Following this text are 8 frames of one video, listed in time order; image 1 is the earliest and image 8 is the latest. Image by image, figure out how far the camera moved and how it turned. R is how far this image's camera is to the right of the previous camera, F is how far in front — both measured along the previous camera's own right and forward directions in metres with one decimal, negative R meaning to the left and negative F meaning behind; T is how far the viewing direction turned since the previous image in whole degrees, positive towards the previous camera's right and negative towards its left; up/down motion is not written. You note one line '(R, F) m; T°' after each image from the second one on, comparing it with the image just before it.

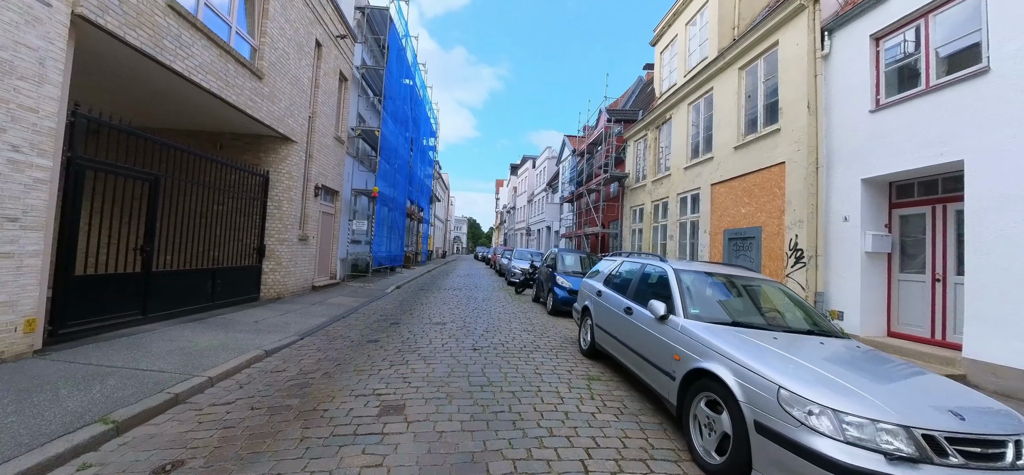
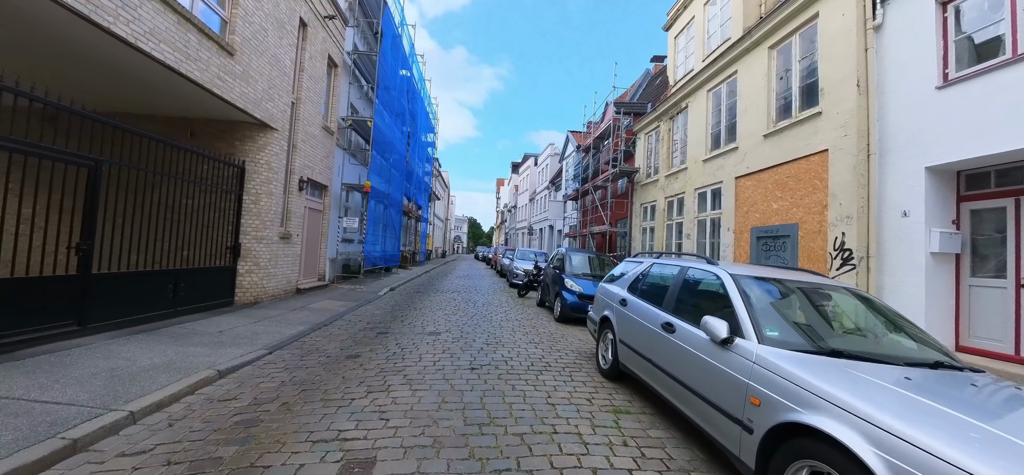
(-0.1, +1.0) m; 0°
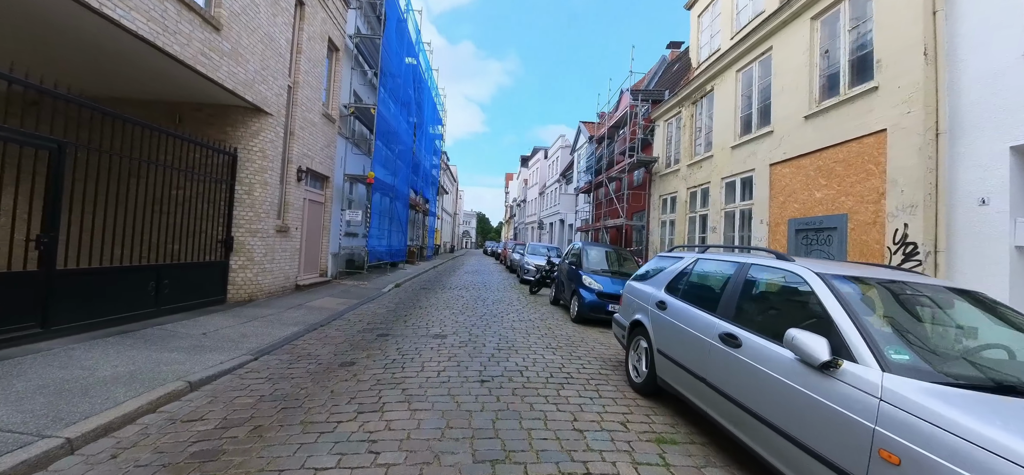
(-0.1, +0.7) m; -1°
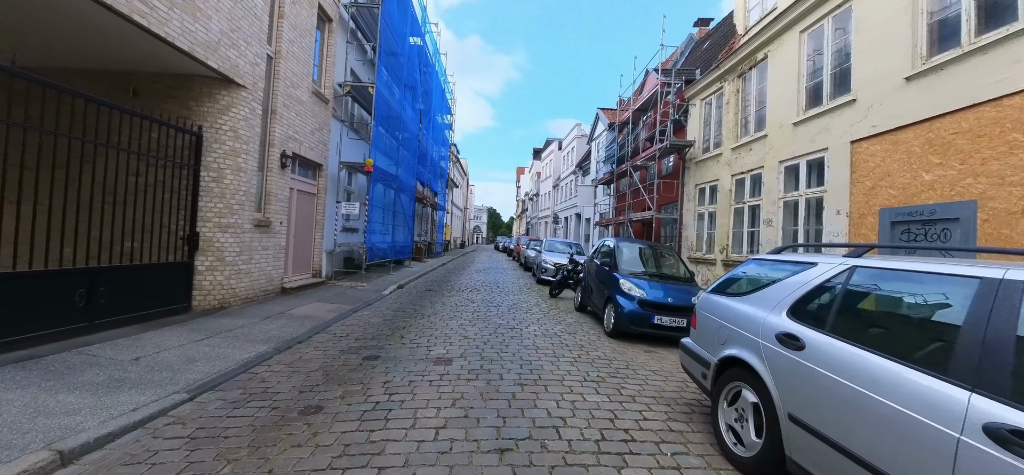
(-0.2, +1.4) m; -2°
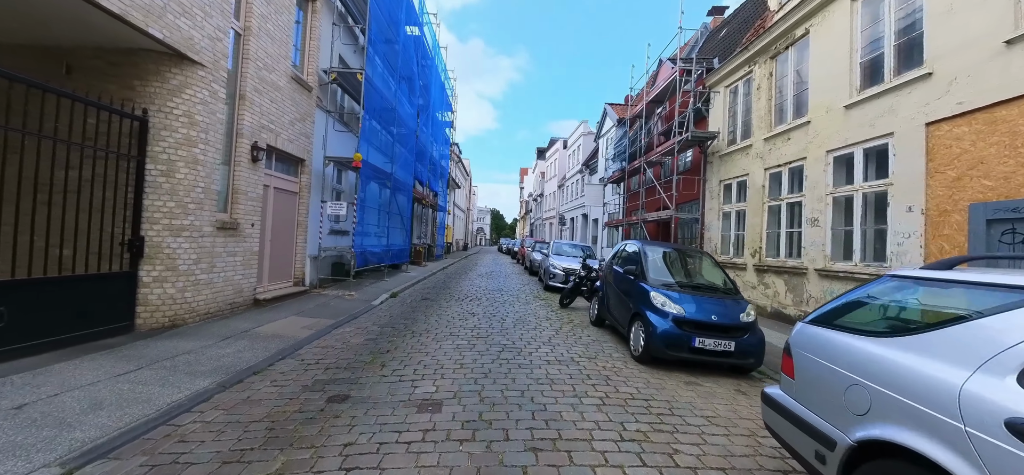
(0.0, +1.1) m; -1°
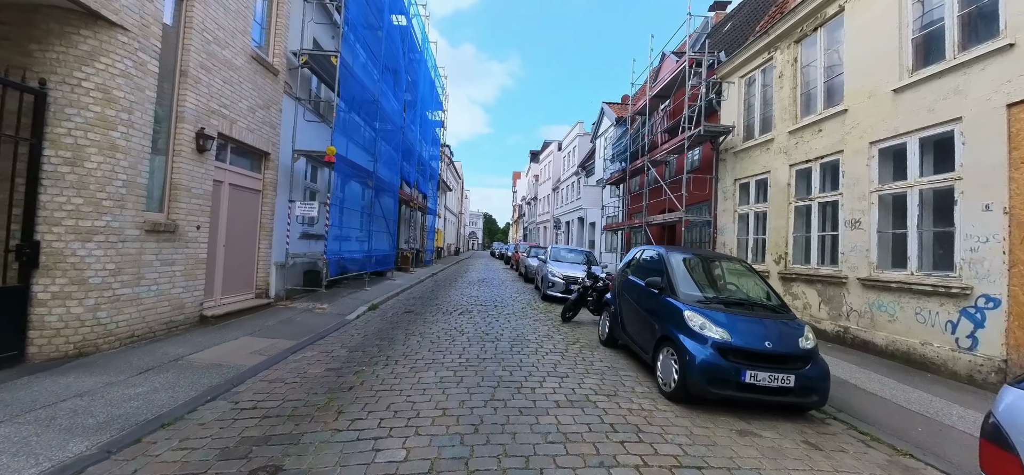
(-0.1, +1.1) m; +1°
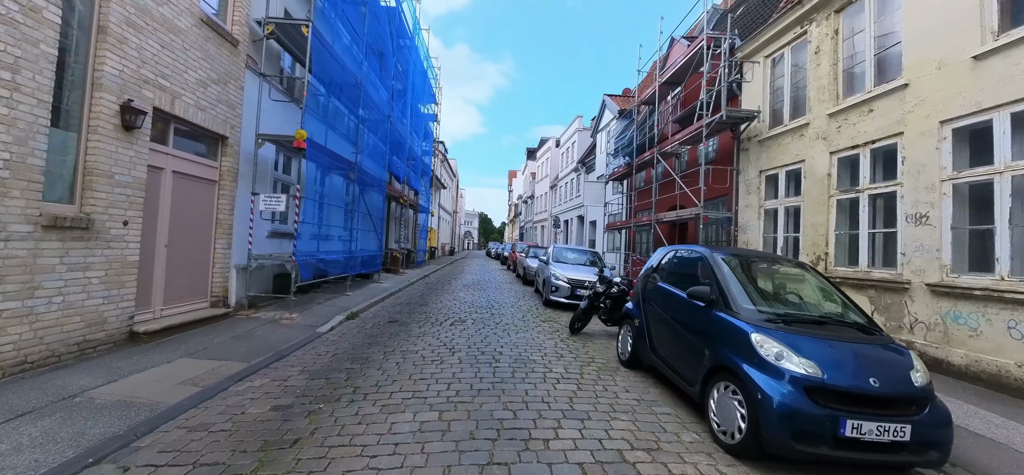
(-0.1, +1.1) m; +1°
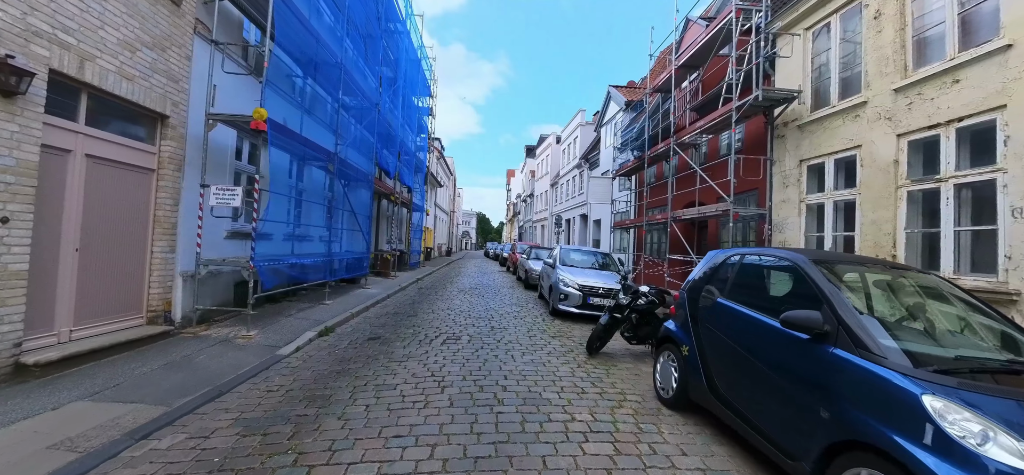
(-0.1, +1.2) m; 0°
